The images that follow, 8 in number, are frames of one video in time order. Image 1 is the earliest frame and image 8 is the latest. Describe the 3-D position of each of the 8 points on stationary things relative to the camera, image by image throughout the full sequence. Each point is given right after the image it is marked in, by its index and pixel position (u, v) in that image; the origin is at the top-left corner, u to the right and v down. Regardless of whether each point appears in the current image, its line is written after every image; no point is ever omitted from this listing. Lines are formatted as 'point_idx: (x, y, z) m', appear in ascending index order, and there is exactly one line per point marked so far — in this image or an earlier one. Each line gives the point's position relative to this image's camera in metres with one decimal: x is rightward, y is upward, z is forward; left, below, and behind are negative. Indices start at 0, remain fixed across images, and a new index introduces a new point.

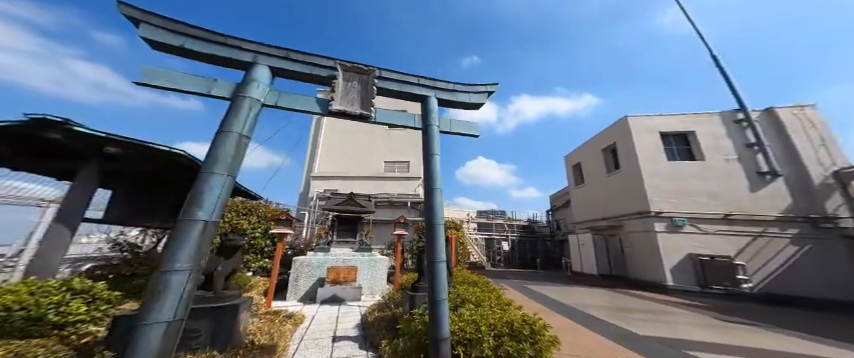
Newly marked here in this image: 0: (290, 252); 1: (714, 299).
0: (-5.5, -2.9, +10.1) m
1: (+8.9, -3.7, +7.7) m
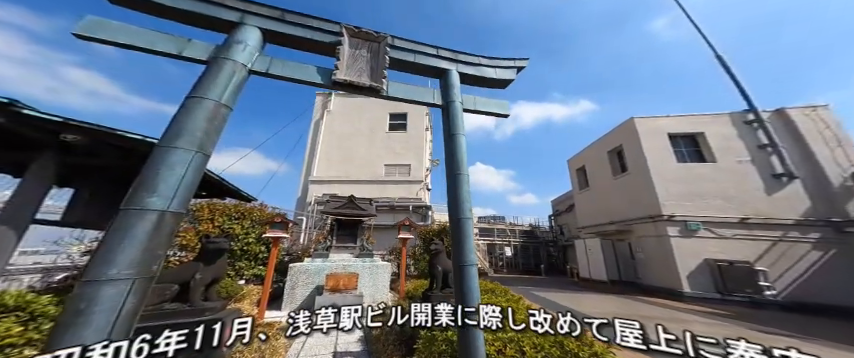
0: (-5.3, -3.0, +9.6) m
1: (+9.0, -3.7, +7.3) m
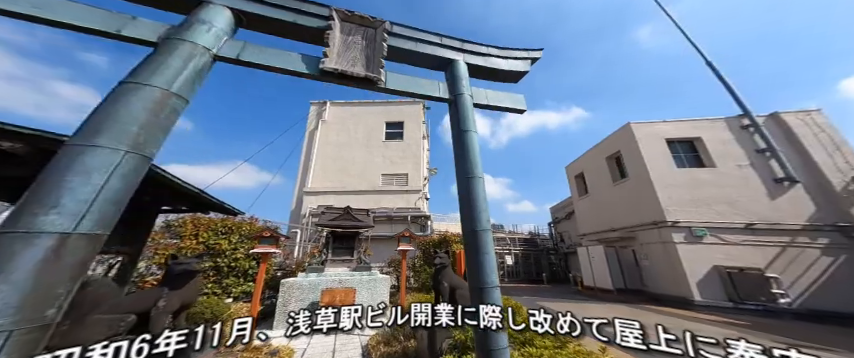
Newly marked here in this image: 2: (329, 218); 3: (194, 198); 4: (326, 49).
0: (-5.3, -3.4, +9.1) m
1: (+9.1, -3.8, +7.0) m
2: (-3.3, -1.3, +8.4) m
3: (-4.0, -0.3, +4.4) m
4: (-0.8, +1.0, +1.9) m
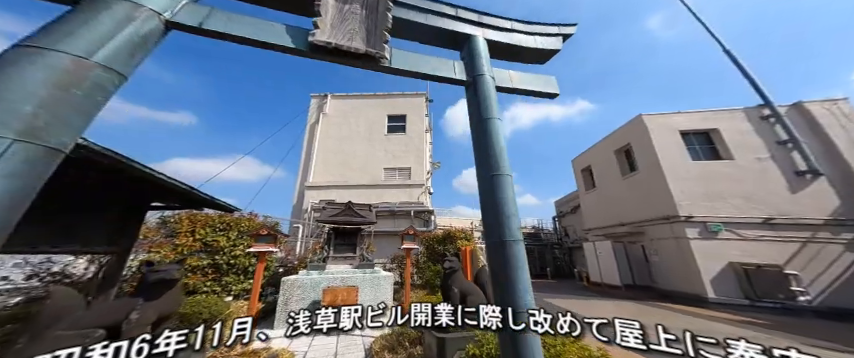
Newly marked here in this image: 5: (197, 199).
0: (-5.2, -3.2, +9.0) m
1: (+9.2, -3.6, +6.8) m
2: (-3.1, -1.1, +8.2) m
3: (-3.9, -0.3, +4.1) m
4: (-0.7, +1.0, +1.6) m
5: (-3.9, -0.3, +4.3) m
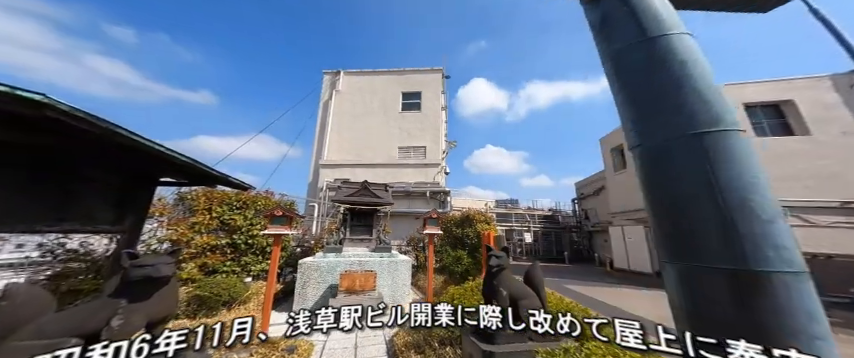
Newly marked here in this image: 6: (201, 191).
0: (-4.5, -2.5, +8.9) m
1: (+9.7, -3.2, +6.0) m
2: (-2.5, -0.5, +7.8) m
3: (-3.4, +0.1, +3.8) m
4: (-0.4, +1.1, +1.0) m
5: (-3.4, 0.0, +3.9) m
6: (-5.5, -0.3, +6.2) m
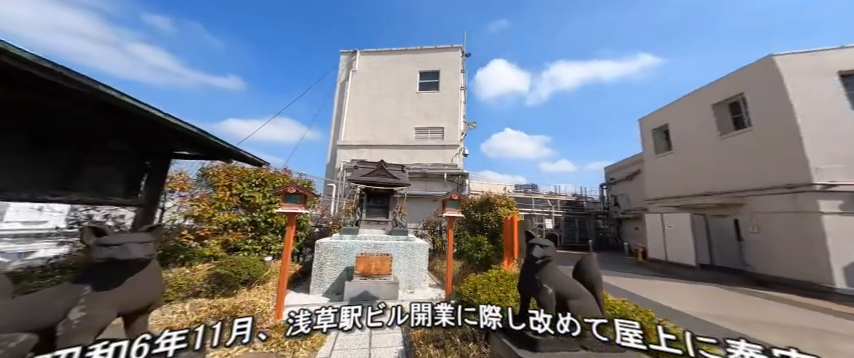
0: (-3.9, -1.8, +8.8) m
1: (+10.1, -2.8, +5.0) m
2: (-1.9, +0.1, +7.5) m
3: (-3.1, +0.4, +3.5) m
4: (-0.2, +1.3, +0.5) m
5: (-3.1, +0.4, +3.6) m
6: (-5.1, +0.2, +6.0) m
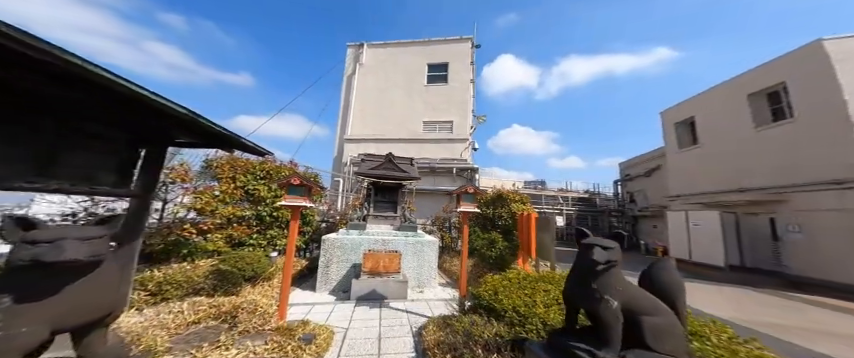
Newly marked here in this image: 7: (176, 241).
0: (-3.6, -1.6, +8.6) m
1: (+10.3, -2.7, +4.5) m
2: (-1.6, +0.3, +7.2) m
3: (-3.0, +0.6, +3.2) m
4: (-0.1, +1.3, +0.1) m
5: (-2.9, +0.5, +3.3) m
6: (-4.8, +0.4, +5.8) m
7: (-4.4, -1.1, +4.4) m
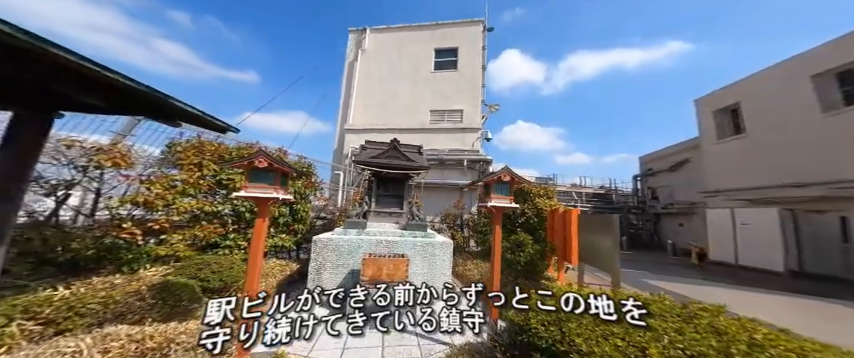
0: (-3.3, -1.3, +7.5) m
1: (+10.6, -2.5, +3.2) m
2: (-1.4, +0.6, +6.1) m
3: (-2.7, +0.8, +2.1) m
4: (0.0, +1.5, -1.1) m
5: (-2.7, +0.8, +2.2) m
6: (-4.5, +0.7, +4.7) m
7: (-4.2, -0.9, +3.3) m
